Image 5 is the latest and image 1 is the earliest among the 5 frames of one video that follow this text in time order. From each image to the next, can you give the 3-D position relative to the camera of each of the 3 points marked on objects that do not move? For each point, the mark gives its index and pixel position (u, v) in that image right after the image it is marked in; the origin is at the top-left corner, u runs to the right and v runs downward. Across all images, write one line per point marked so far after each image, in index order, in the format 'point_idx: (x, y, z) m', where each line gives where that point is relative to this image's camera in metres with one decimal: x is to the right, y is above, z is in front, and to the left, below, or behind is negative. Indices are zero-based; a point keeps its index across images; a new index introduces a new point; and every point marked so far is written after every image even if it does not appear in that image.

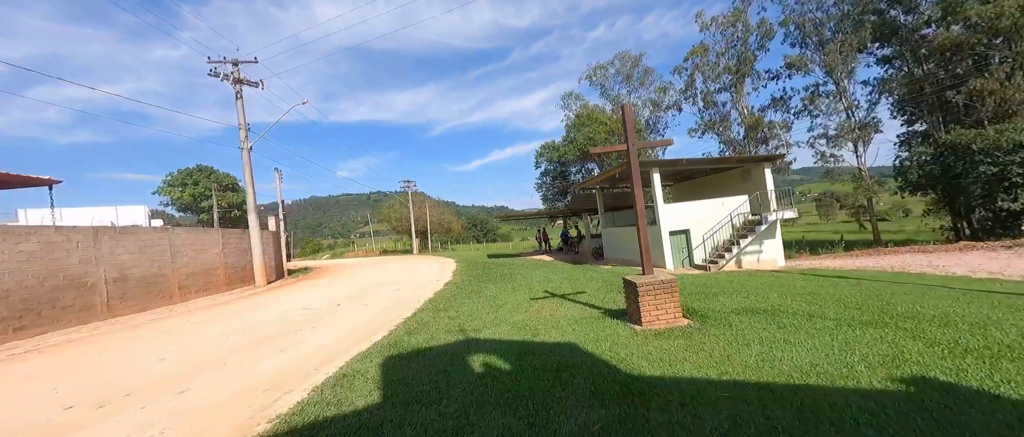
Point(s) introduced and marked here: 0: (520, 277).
0: (+0.2, -2.1, +11.7) m
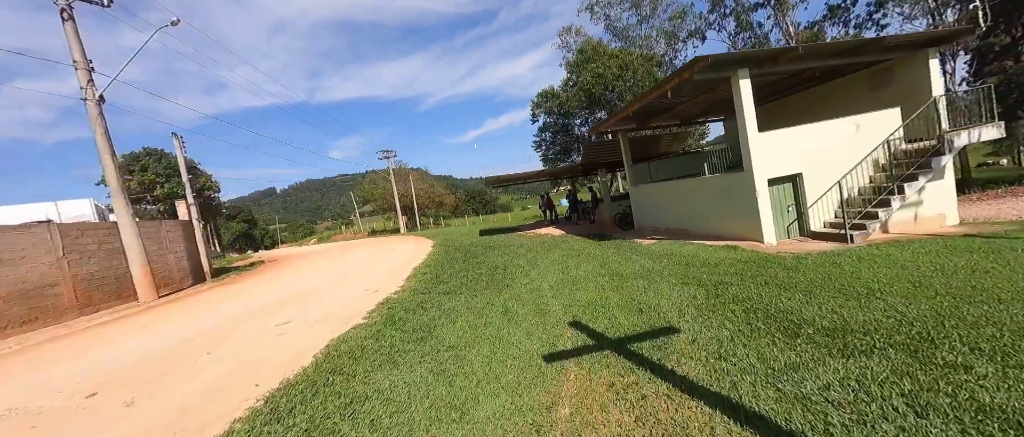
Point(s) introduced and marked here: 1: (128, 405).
0: (0.0, -1.2, +6.7) m
1: (-3.9, -1.9, +3.6) m
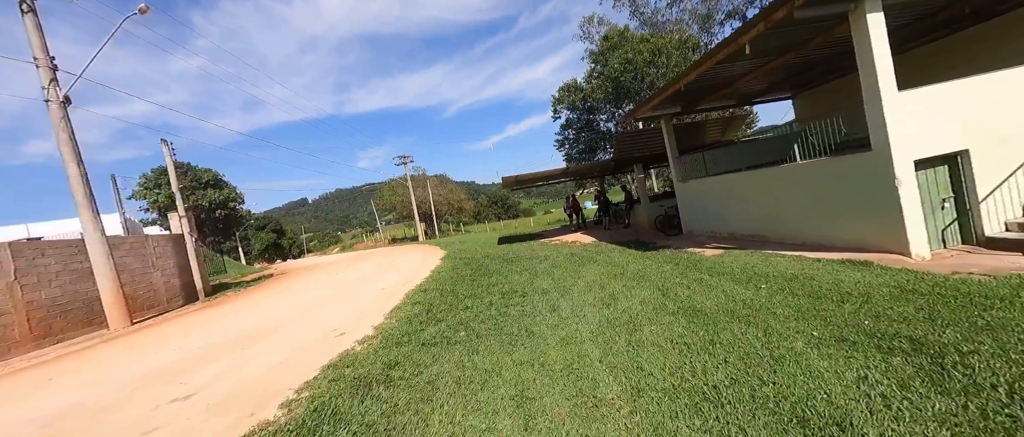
0: (+0.3, -1.3, +4.6) m
1: (-3.8, -2.1, +1.7) m
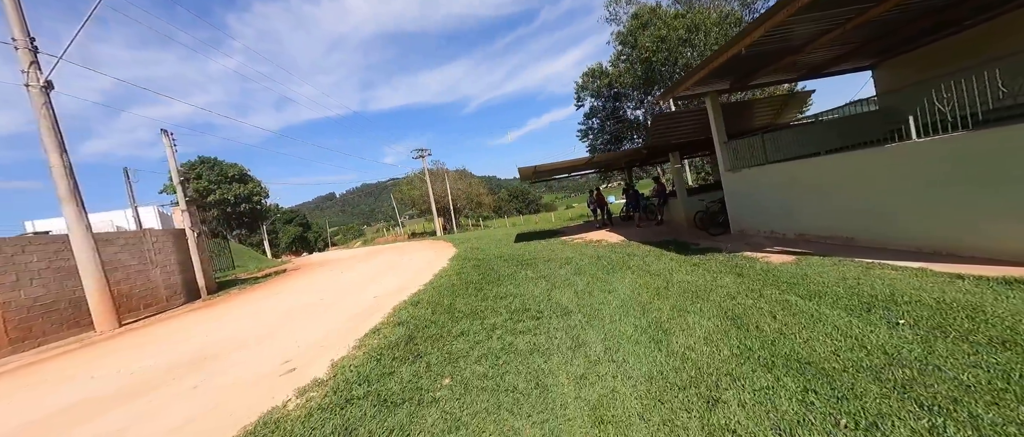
0: (+0.4, -1.3, +3.2) m
1: (-3.9, -2.1, +0.6) m
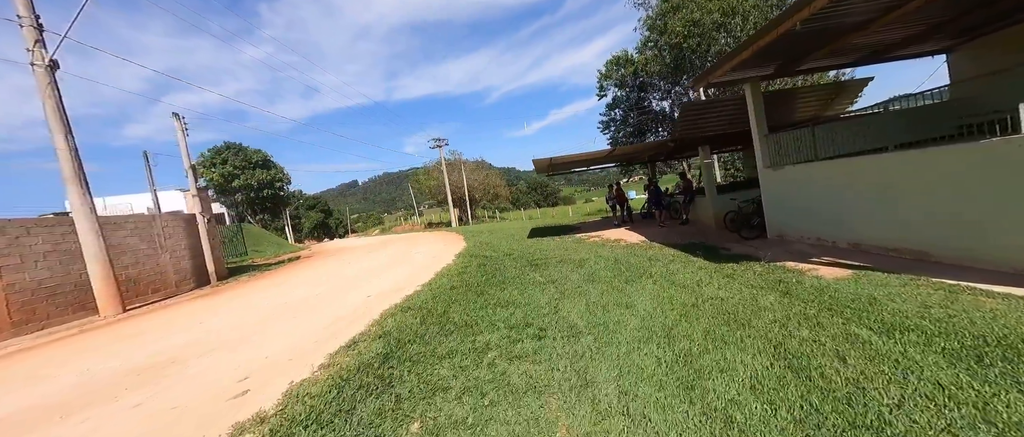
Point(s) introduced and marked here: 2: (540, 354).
0: (+0.3, -1.4, +2.5) m
1: (-4.2, -2.1, +0.2) m
2: (+0.3, -1.3, +3.3) m
